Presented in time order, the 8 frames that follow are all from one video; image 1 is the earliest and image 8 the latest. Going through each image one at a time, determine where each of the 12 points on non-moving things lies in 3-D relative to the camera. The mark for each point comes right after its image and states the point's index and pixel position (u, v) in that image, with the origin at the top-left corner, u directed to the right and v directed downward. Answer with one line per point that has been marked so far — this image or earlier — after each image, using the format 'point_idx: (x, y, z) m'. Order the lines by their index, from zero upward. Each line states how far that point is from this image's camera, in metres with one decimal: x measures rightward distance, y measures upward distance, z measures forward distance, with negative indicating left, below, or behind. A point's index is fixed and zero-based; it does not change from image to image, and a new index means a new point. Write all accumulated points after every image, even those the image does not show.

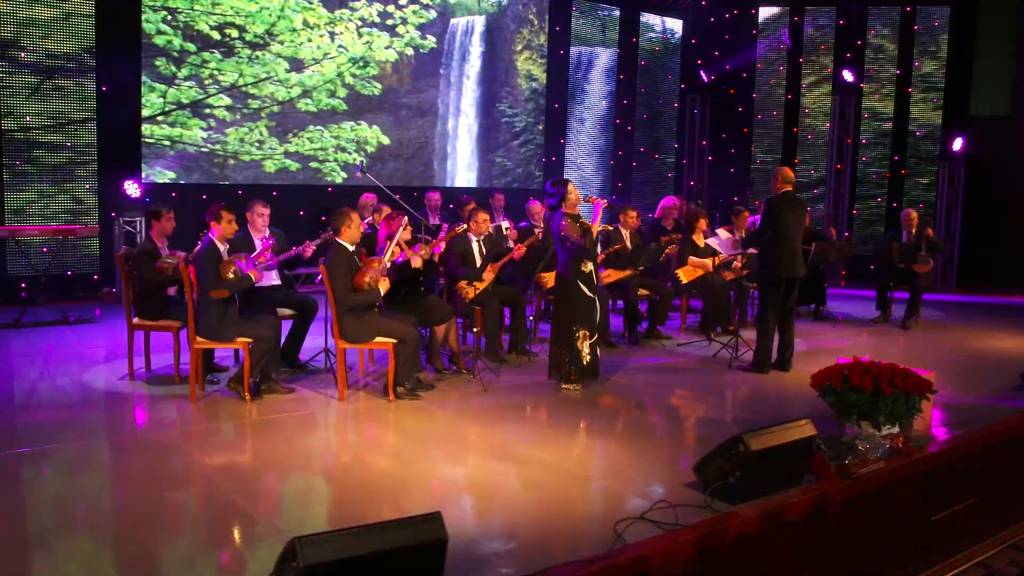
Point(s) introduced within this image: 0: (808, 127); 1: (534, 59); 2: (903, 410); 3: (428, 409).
0: (+3.8, +2.1, +12.3) m
1: (+0.3, +2.7, +11.3) m
2: (+1.8, -0.6, +4.4) m
3: (-0.5, -0.7, +5.4) m
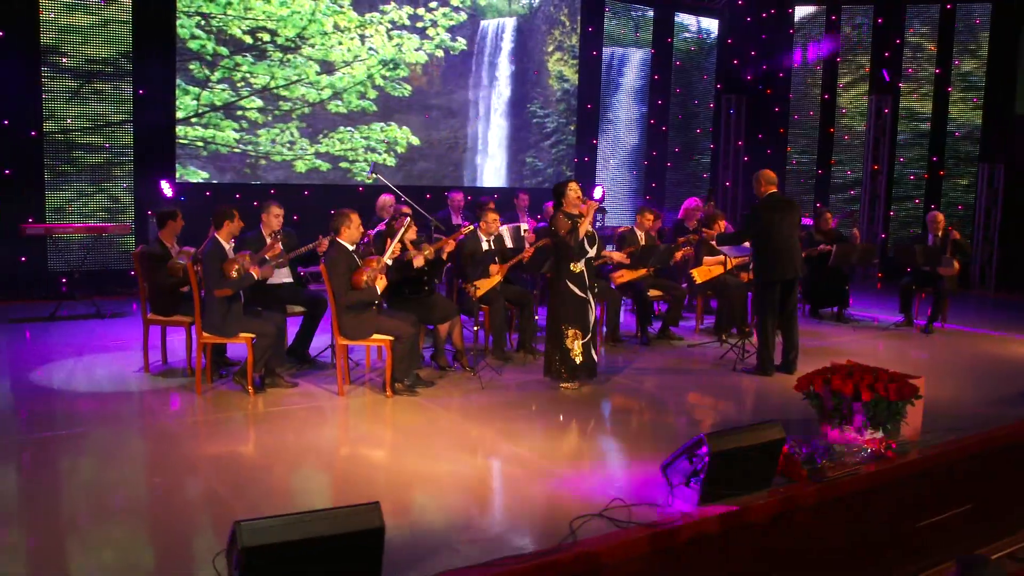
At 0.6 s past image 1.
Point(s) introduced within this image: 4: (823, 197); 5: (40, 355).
0: (+4.2, +2.0, +12.1) m
1: (+0.6, +2.7, +11.4) m
2: (+1.7, -0.6, +4.4) m
3: (-0.5, -0.7, +5.5) m
4: (+4.0, +1.2, +12.3) m
5: (-3.5, -0.5, +7.1) m
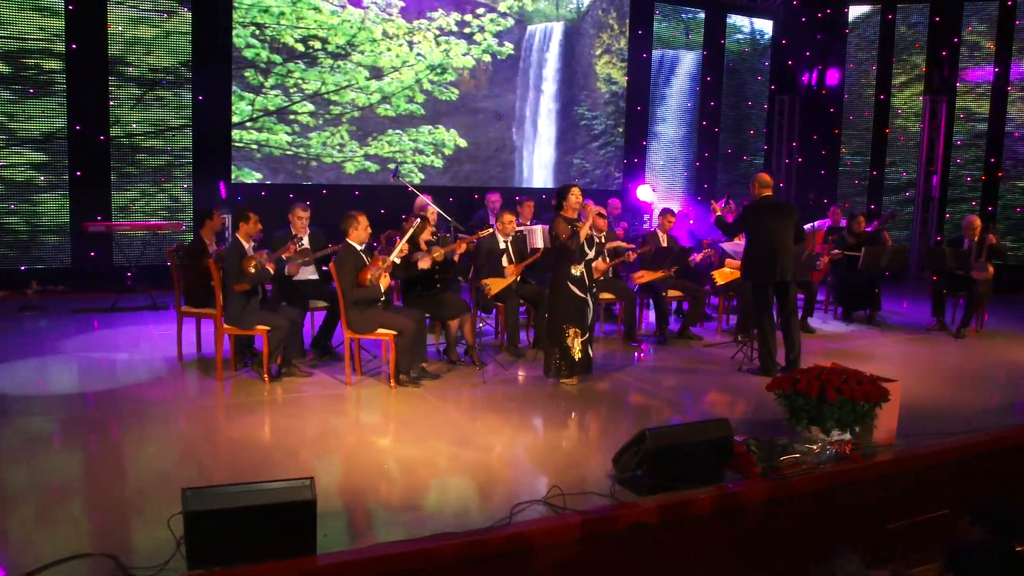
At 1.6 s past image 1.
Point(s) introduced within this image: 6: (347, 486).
0: (+4.8, +2.0, +12.0) m
1: (+1.2, +2.7, +11.6) m
2: (+1.6, -0.6, +4.5) m
3: (-0.5, -0.7, +5.9) m
4: (+4.6, +1.2, +12.1) m
5: (-3.3, -0.4, +7.7) m
6: (-0.8, -0.9, +4.4) m
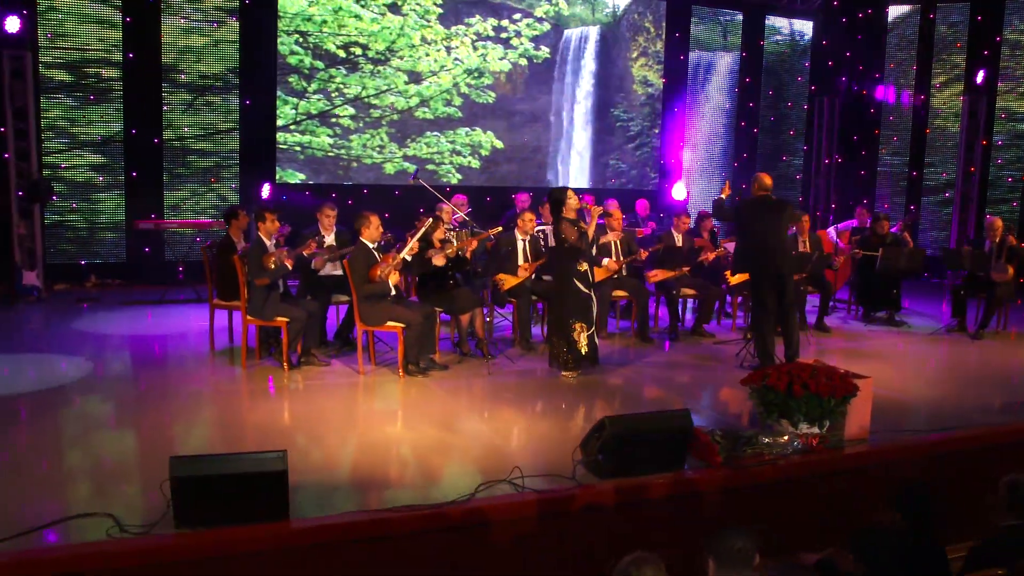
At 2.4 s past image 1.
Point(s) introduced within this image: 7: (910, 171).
0: (+5.3, +2.0, +11.9) m
1: (+1.7, +2.7, +11.8) m
2: (+1.5, -0.6, +4.7) m
3: (-0.5, -0.6, +6.2) m
4: (+5.1, +1.1, +12.1) m
5: (-3.2, -0.4, +8.3) m
6: (-0.9, -0.9, +4.8) m
7: (+5.0, +1.5, +12.1) m
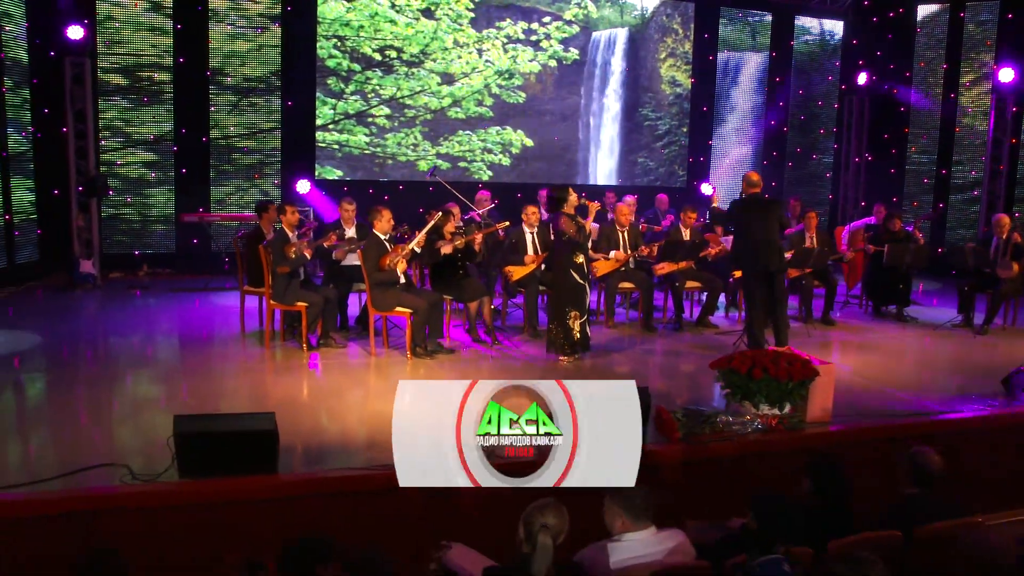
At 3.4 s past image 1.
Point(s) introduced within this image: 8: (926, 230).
0: (+5.7, +2.0, +12.0) m
1: (+2.1, +2.8, +12.1) m
2: (+1.4, -0.6, +5.1) m
3: (-0.5, -0.6, +6.7) m
4: (+5.5, +1.2, +12.2) m
5: (-3.0, -0.3, +8.9) m
6: (-1.0, -0.8, +5.3) m
7: (+5.4, +1.5, +12.2) m
8: (+5.3, +0.8, +12.4) m
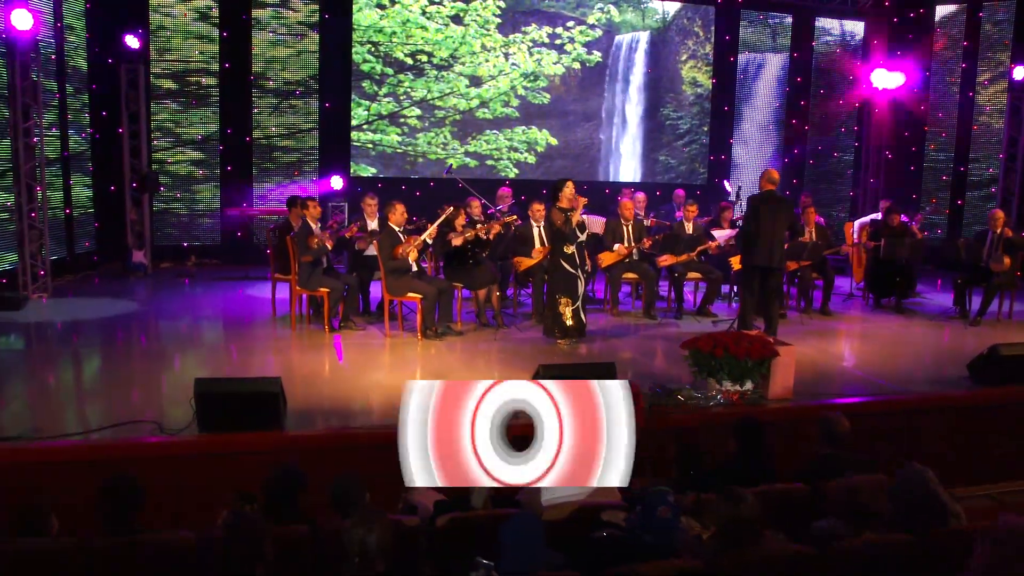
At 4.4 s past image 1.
0: (+6.0, +2.1, +12.2) m
1: (+2.5, +2.9, +12.6) m
2: (+1.3, -0.5, +5.6) m
3: (-0.5, -0.5, +7.4) m
4: (+5.8, +1.2, +12.4) m
5: (-2.9, -0.1, +9.7) m
6: (-1.0, -0.7, +6.0) m
7: (+5.8, +1.6, +12.4) m
8: (+5.7, +0.8, +12.6) m
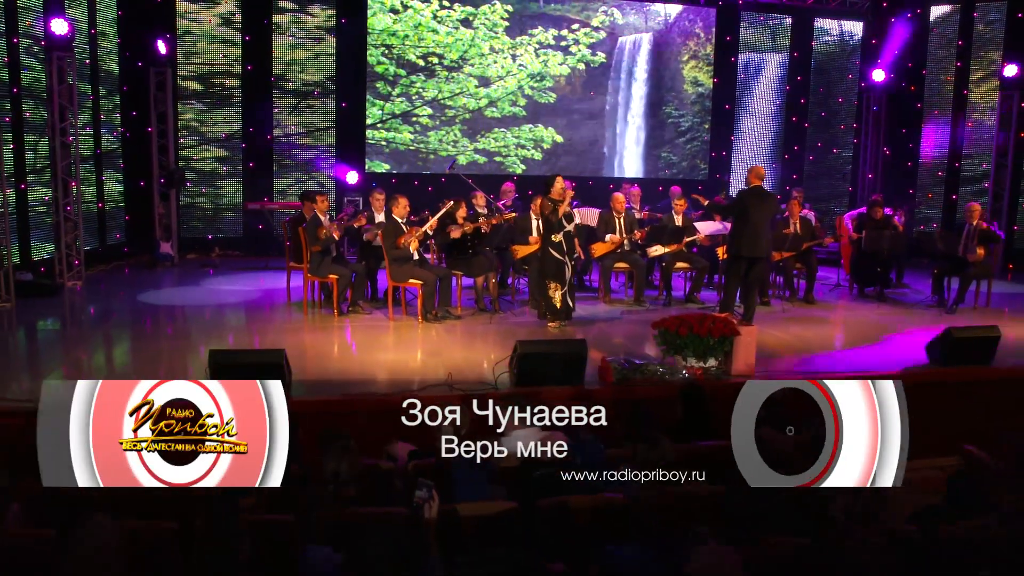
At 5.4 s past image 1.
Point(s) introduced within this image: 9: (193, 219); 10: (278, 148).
0: (+6.1, +2.2, +12.6) m
1: (+2.6, +3.0, +13.0) m
2: (+1.2, -0.4, +6.2) m
3: (-0.6, -0.4, +8.0) m
4: (+5.9, +1.3, +12.8) m
5: (-2.9, 0.0, +10.4) m
6: (-1.1, -0.6, +6.6) m
7: (+5.9, +1.7, +12.8) m
8: (+5.8, +0.9, +13.0) m
9: (-4.0, +0.9, +12.0) m
10: (-3.0, +1.8, +12.0) m
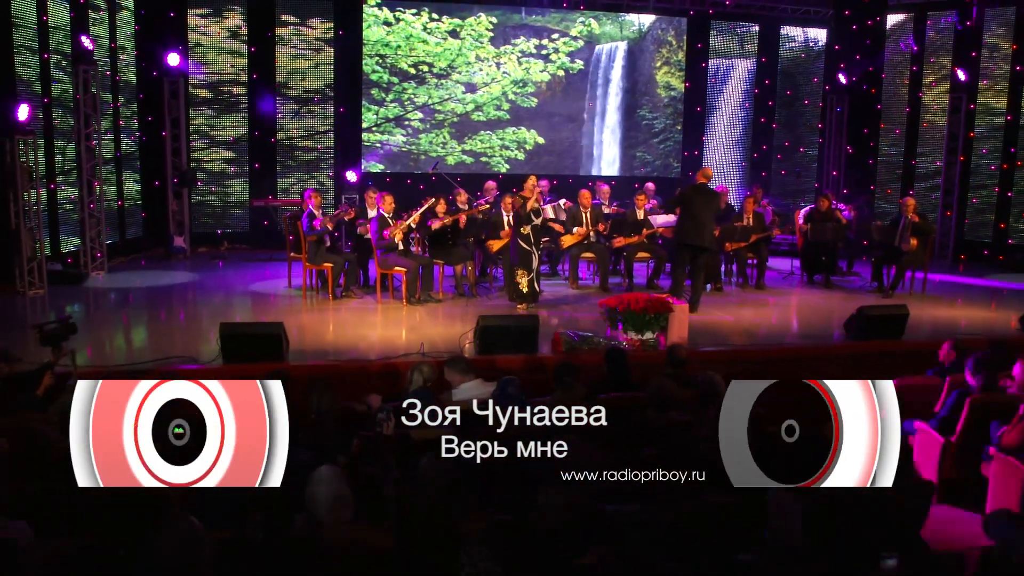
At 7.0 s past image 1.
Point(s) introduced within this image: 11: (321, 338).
0: (+5.9, +2.3, +13.6) m
1: (+2.4, +3.2, +14.0) m
2: (+1.0, -0.3, +7.2) m
3: (-0.8, -0.2, +9.0) m
4: (+5.7, +1.5, +13.8) m
5: (-3.1, +0.1, +11.4) m
6: (-1.4, -0.5, +7.6) m
7: (+5.7, +1.8, +13.8) m
8: (+5.6, +1.1, +14.0) m
9: (-4.2, +1.0, +13.1) m
10: (-3.2, +1.9, +13.1) m
11: (-1.6, -0.4, +8.0) m
